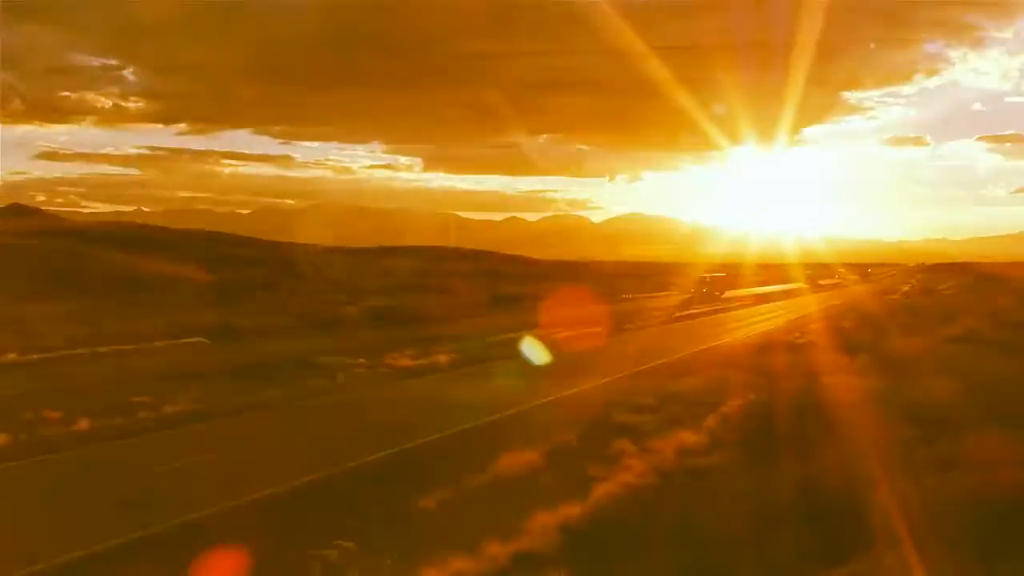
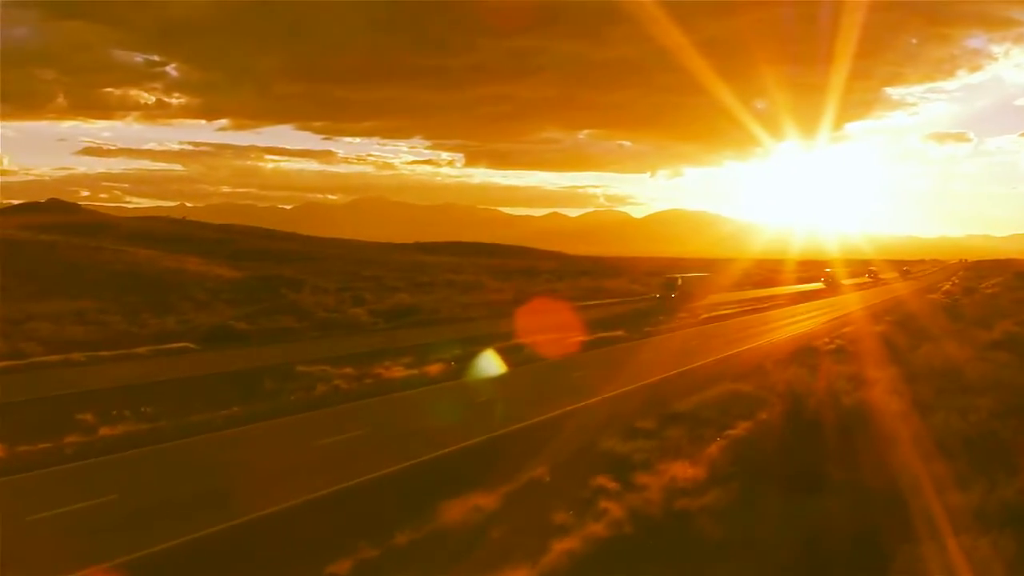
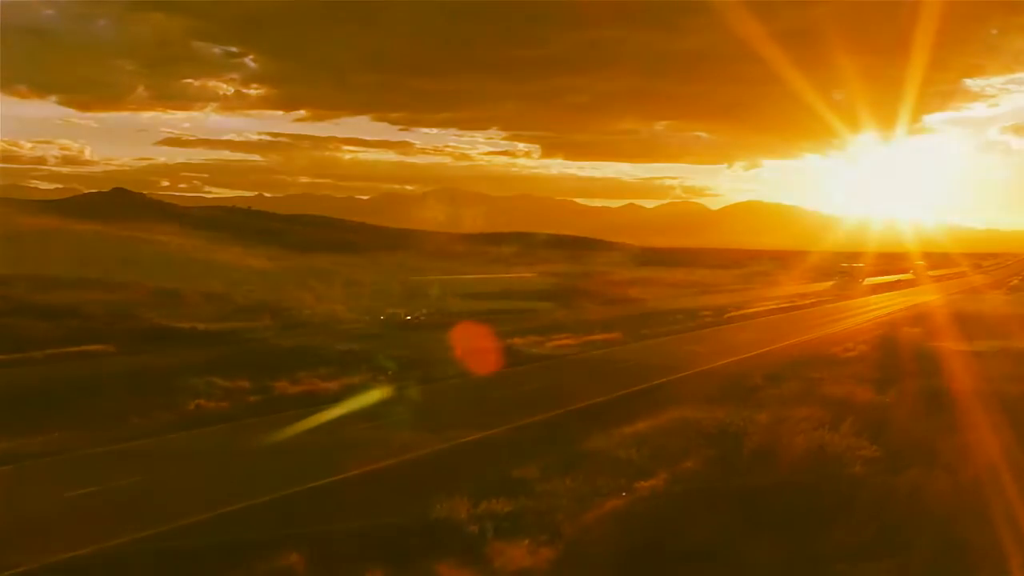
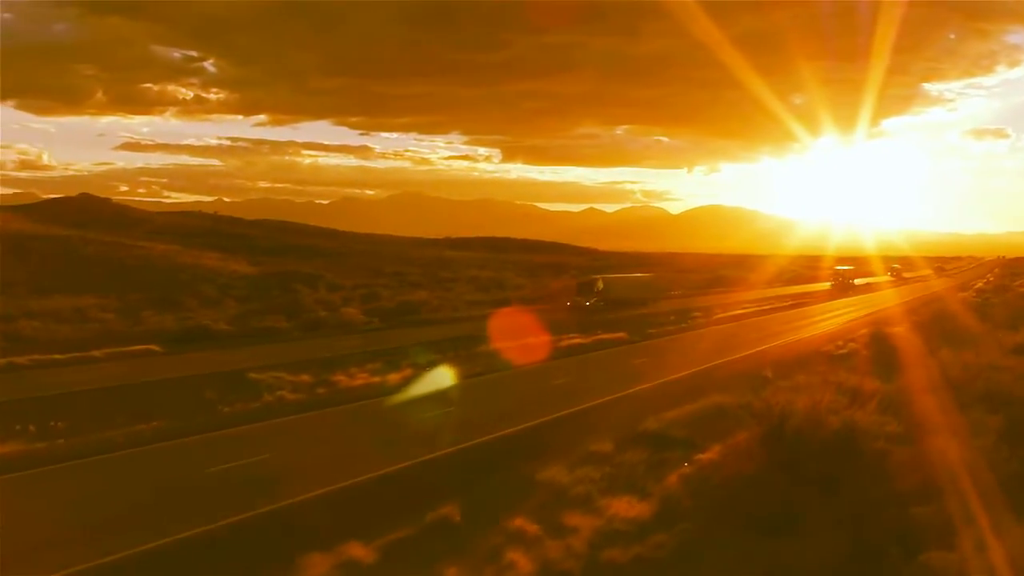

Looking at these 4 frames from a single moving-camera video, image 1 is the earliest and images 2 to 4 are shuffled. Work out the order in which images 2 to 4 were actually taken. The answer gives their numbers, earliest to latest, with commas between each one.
2, 4, 3
